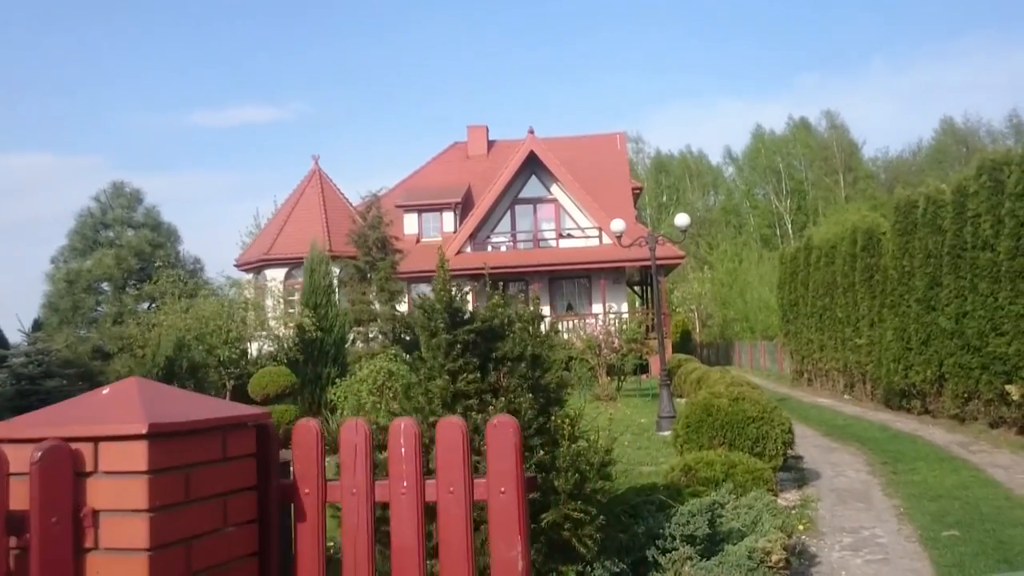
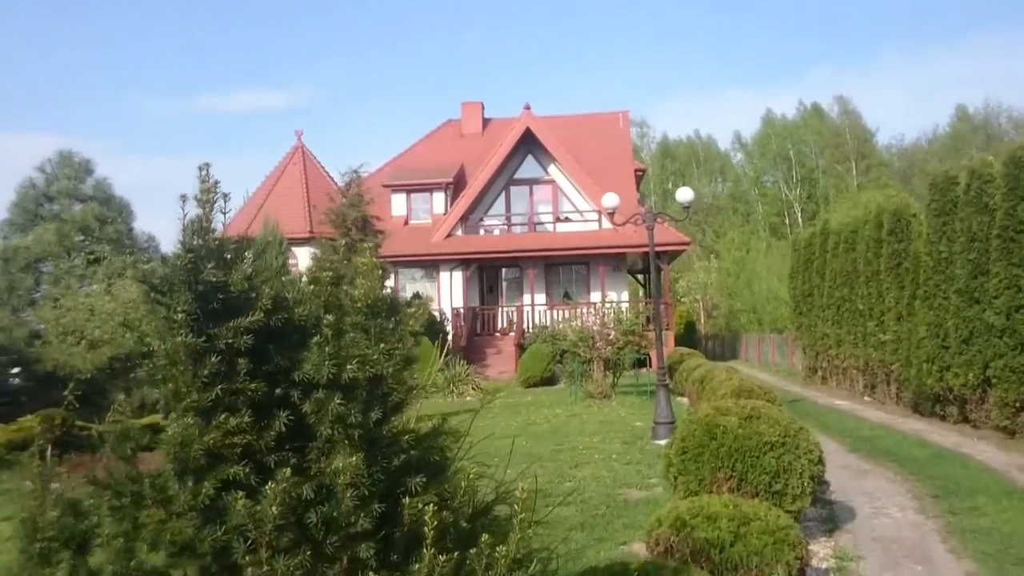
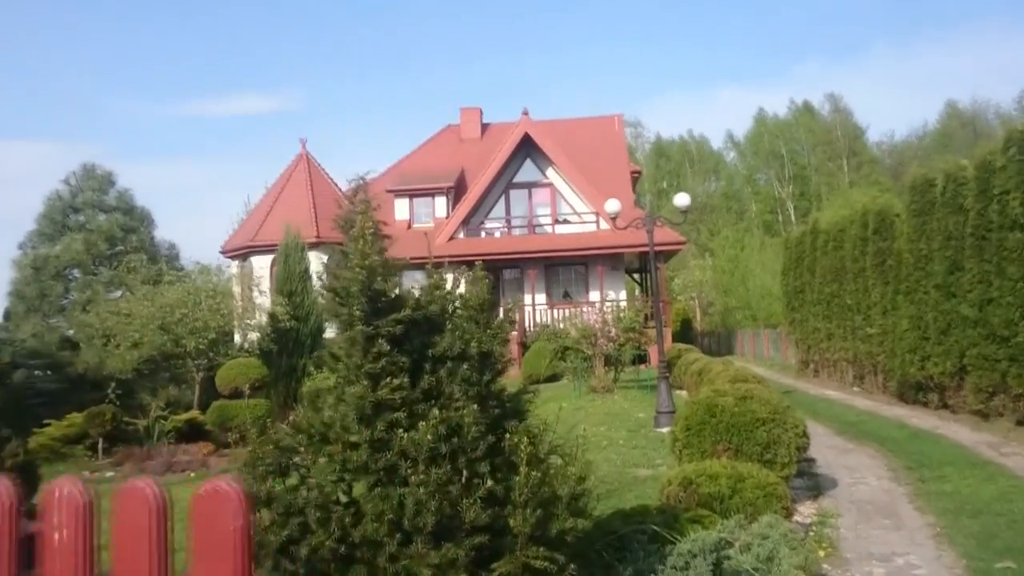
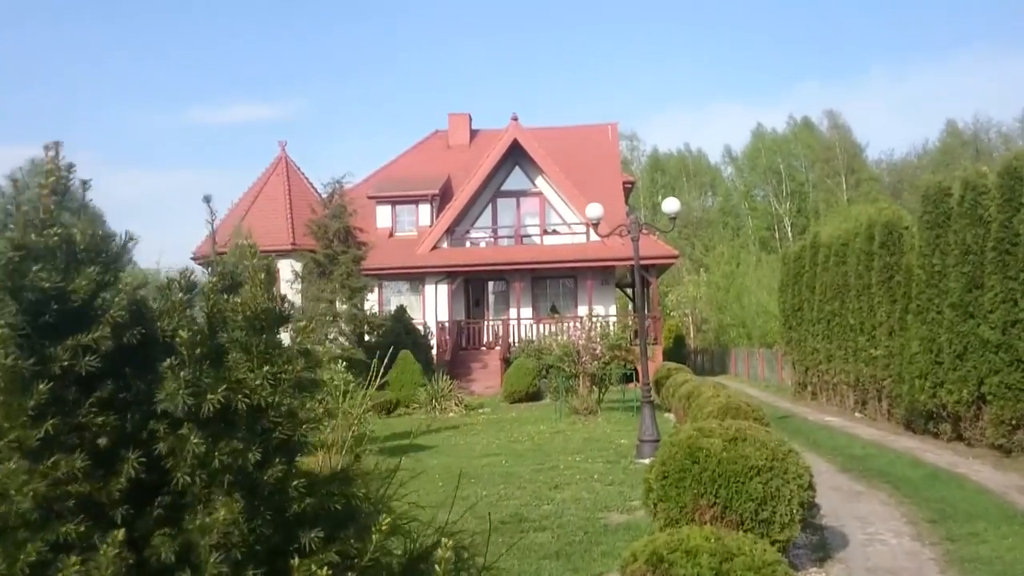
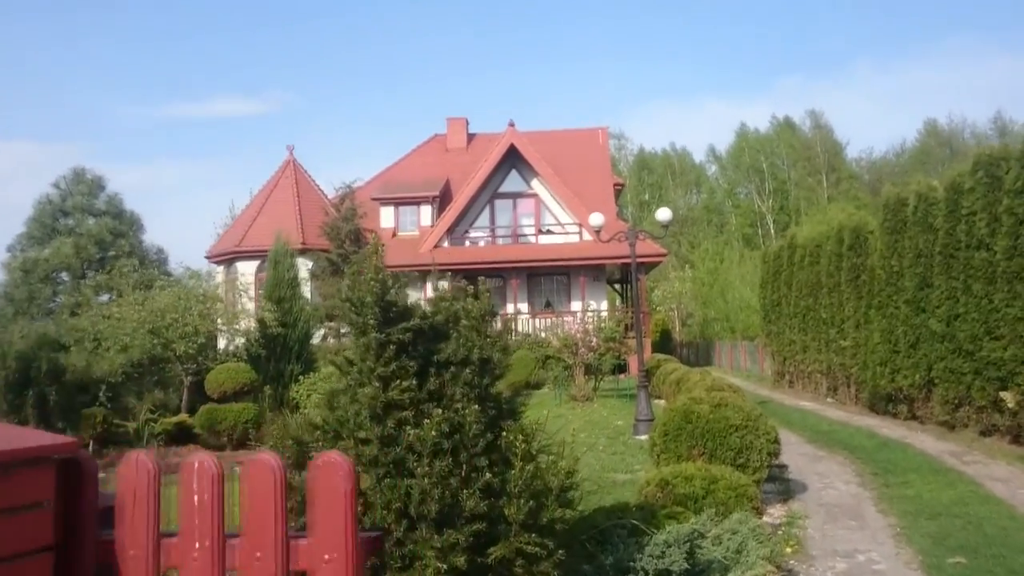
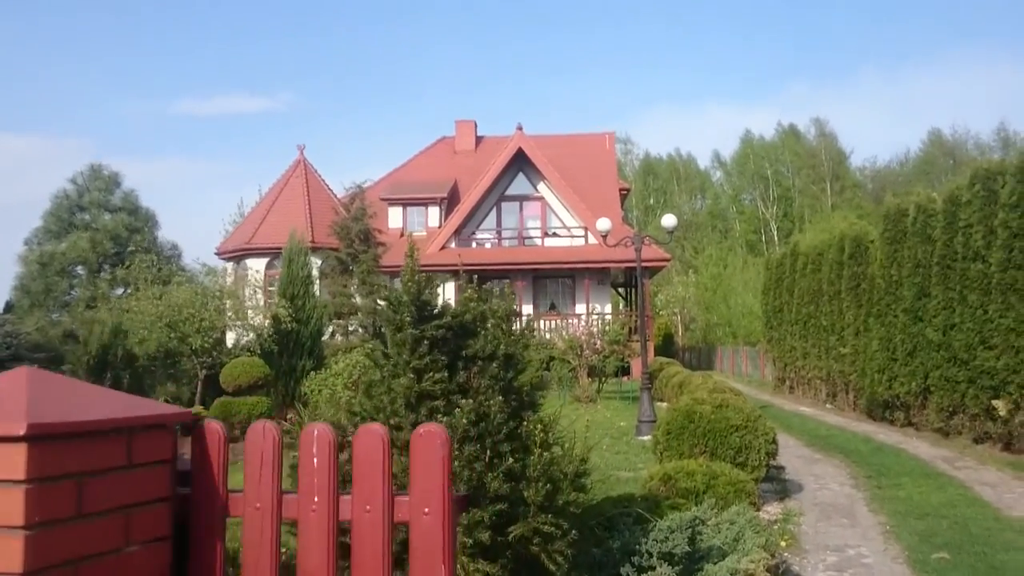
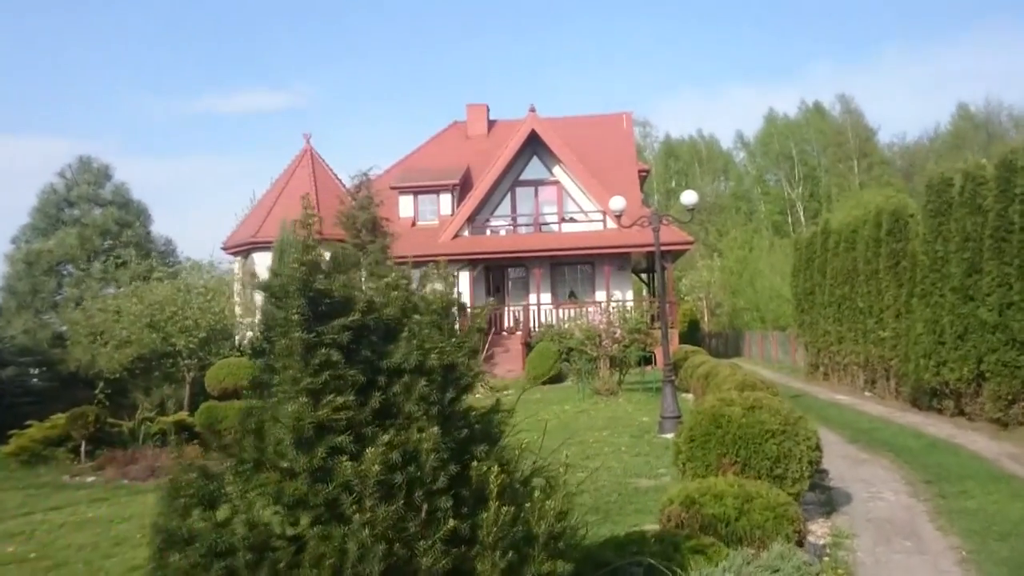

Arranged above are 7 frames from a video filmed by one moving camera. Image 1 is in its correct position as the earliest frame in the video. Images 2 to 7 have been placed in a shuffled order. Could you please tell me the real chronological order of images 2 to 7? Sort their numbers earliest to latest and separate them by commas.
6, 5, 3, 7, 2, 4
